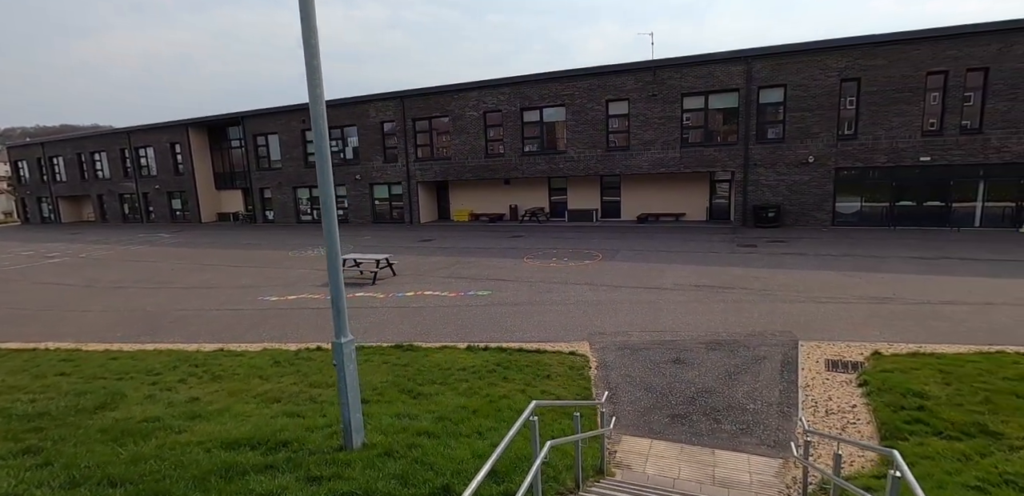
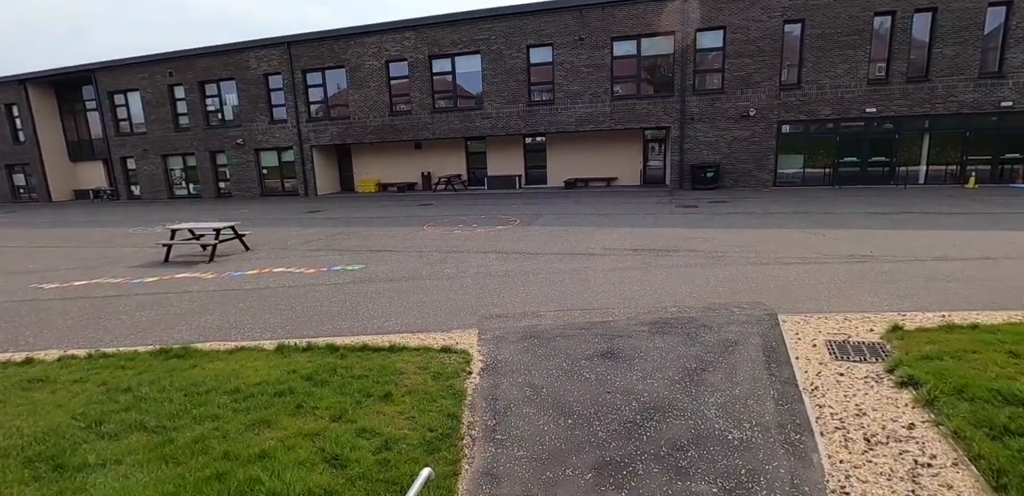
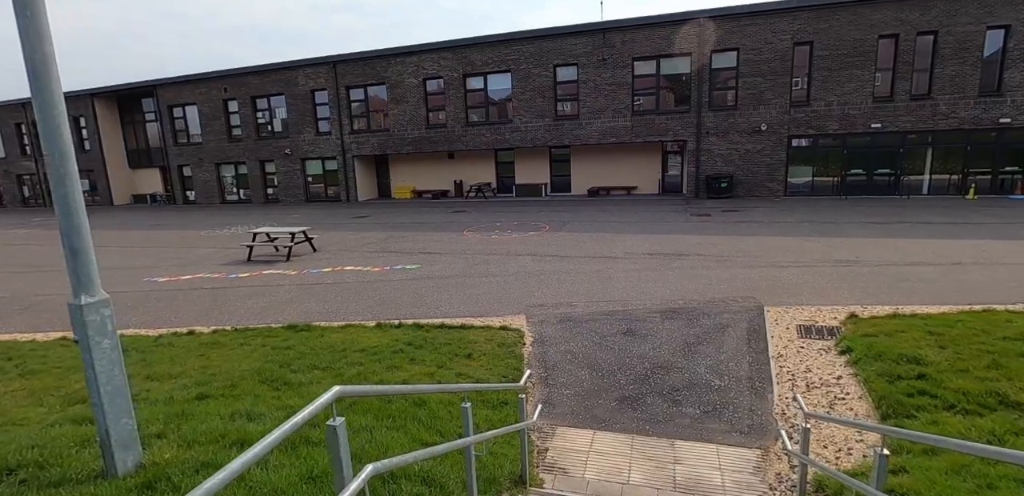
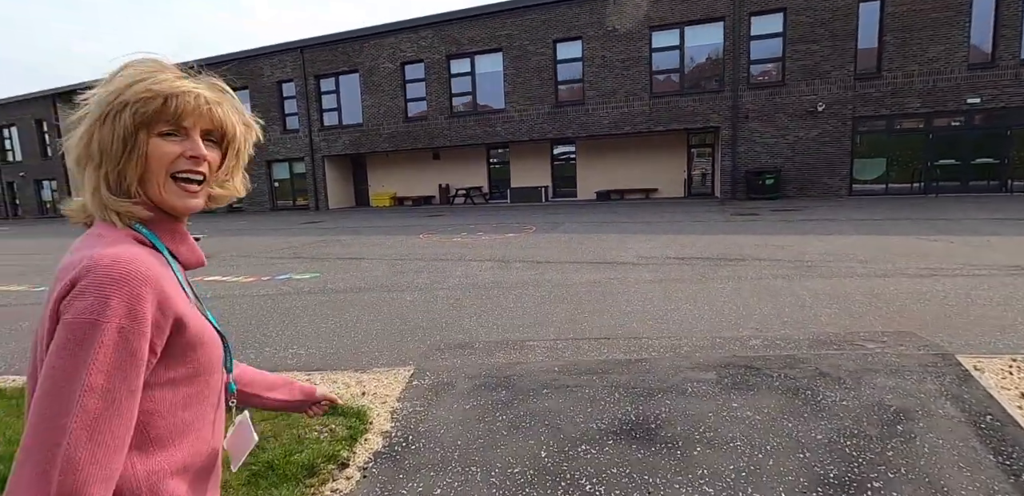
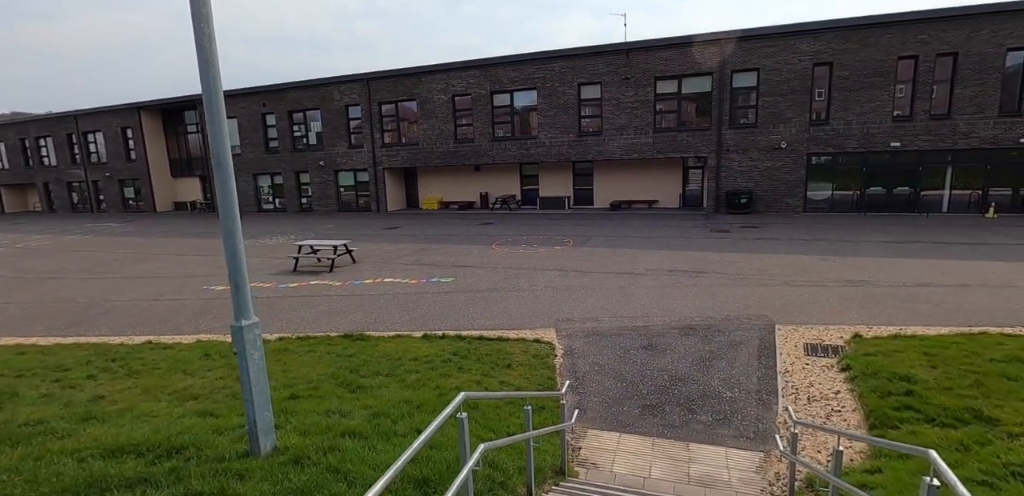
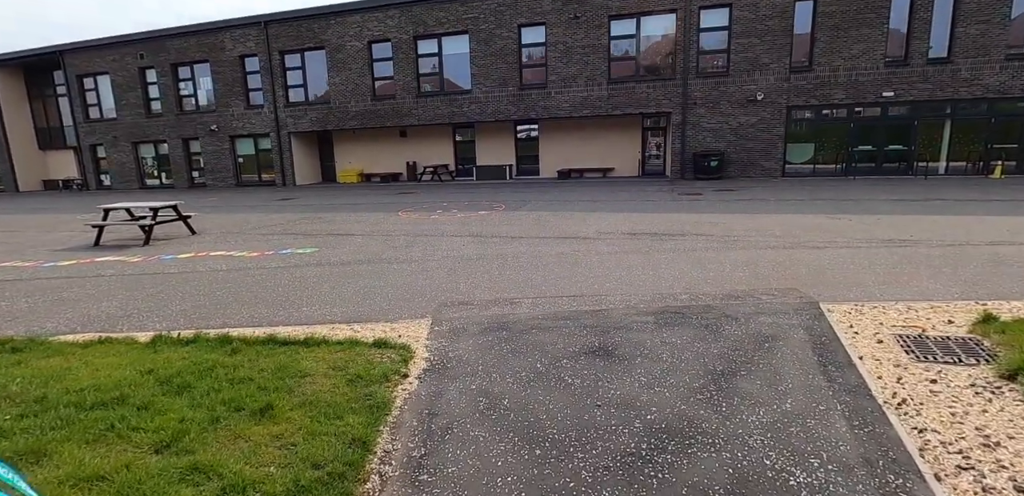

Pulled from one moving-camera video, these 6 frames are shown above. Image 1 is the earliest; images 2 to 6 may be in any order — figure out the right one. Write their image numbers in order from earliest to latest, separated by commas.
5, 3, 2, 6, 4
